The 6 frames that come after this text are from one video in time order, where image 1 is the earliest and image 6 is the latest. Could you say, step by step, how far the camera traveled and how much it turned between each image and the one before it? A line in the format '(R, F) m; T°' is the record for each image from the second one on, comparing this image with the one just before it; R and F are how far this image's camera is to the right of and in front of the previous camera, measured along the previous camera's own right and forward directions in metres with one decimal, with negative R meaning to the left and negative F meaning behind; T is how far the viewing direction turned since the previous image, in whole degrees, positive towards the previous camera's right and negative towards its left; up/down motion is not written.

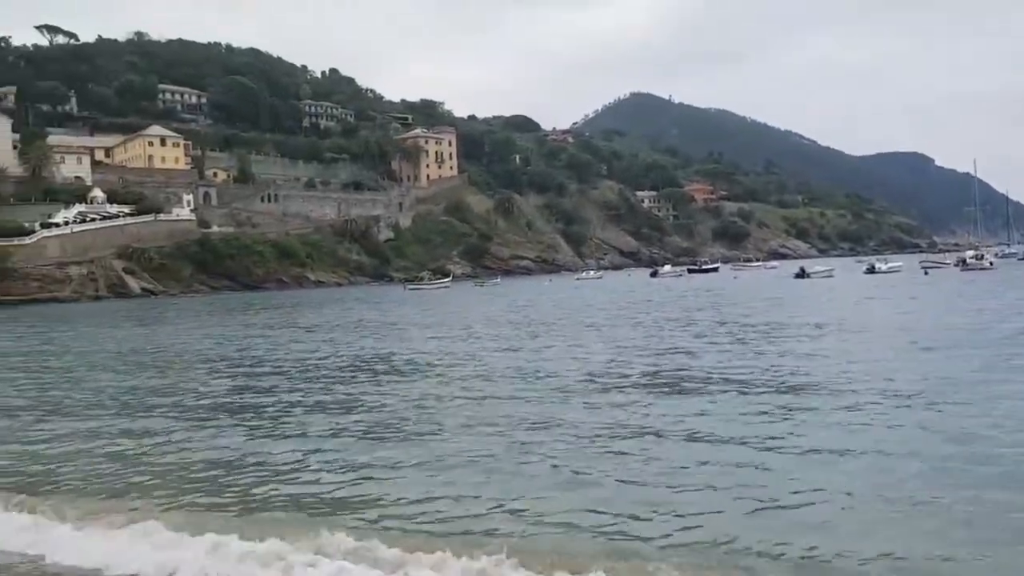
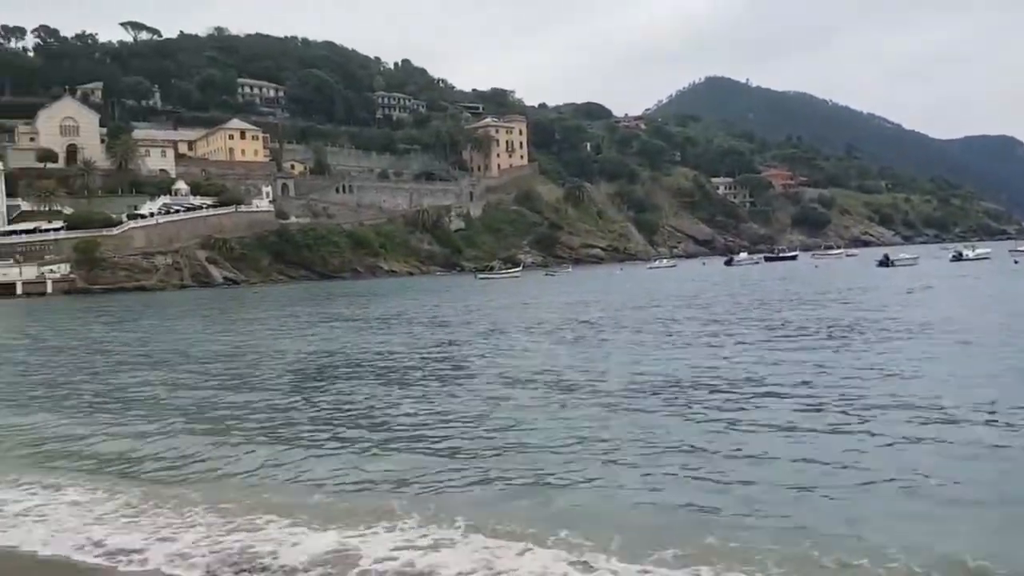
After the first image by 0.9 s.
(+0.1, +0.1) m; -5°
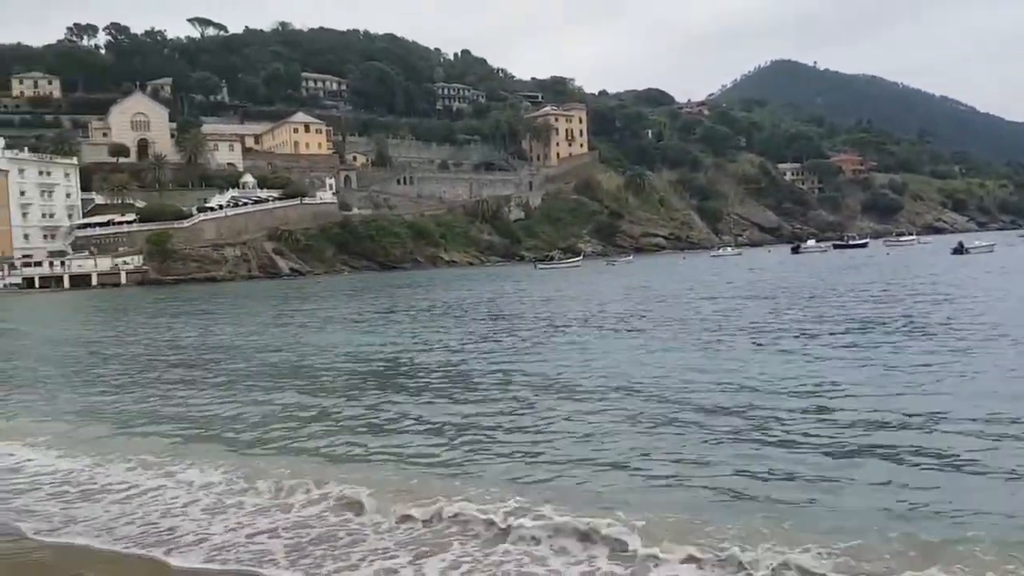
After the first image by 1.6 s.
(+0.1, 0.0) m; -4°
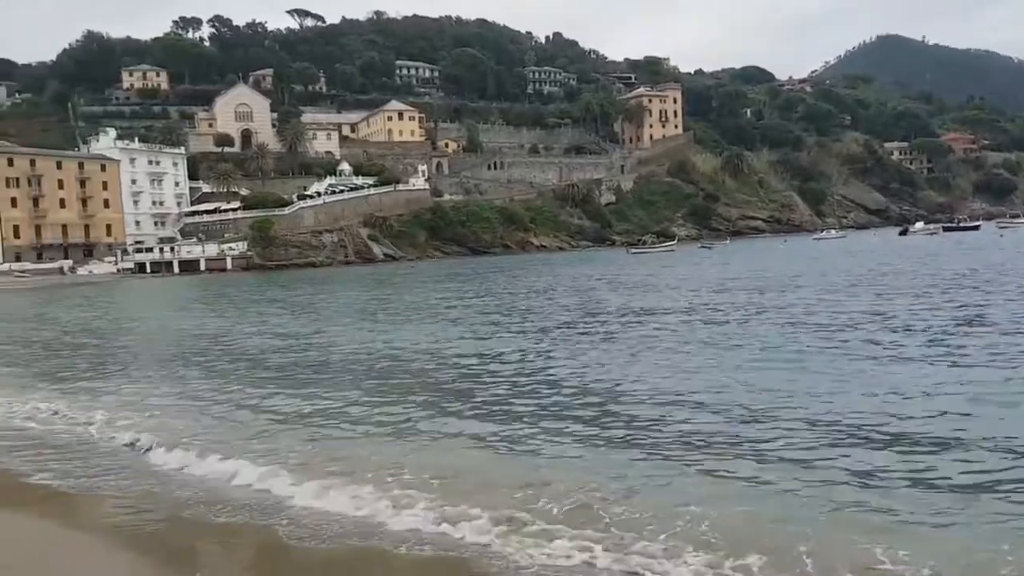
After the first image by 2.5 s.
(+0.1, +0.7) m; -6°
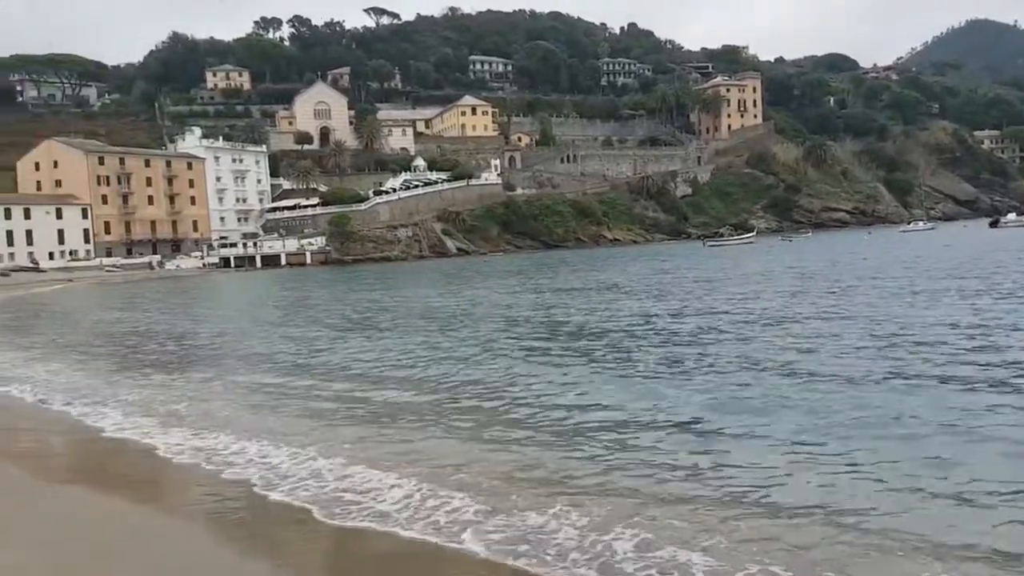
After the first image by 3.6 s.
(0.0, +0.6) m; -5°
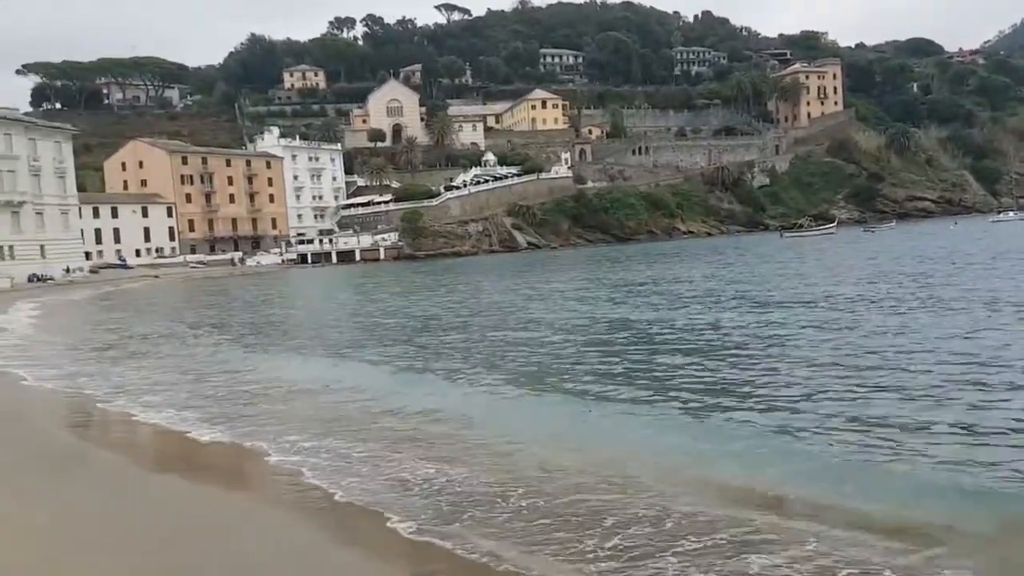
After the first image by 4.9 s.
(0.0, +0.7) m; -5°
